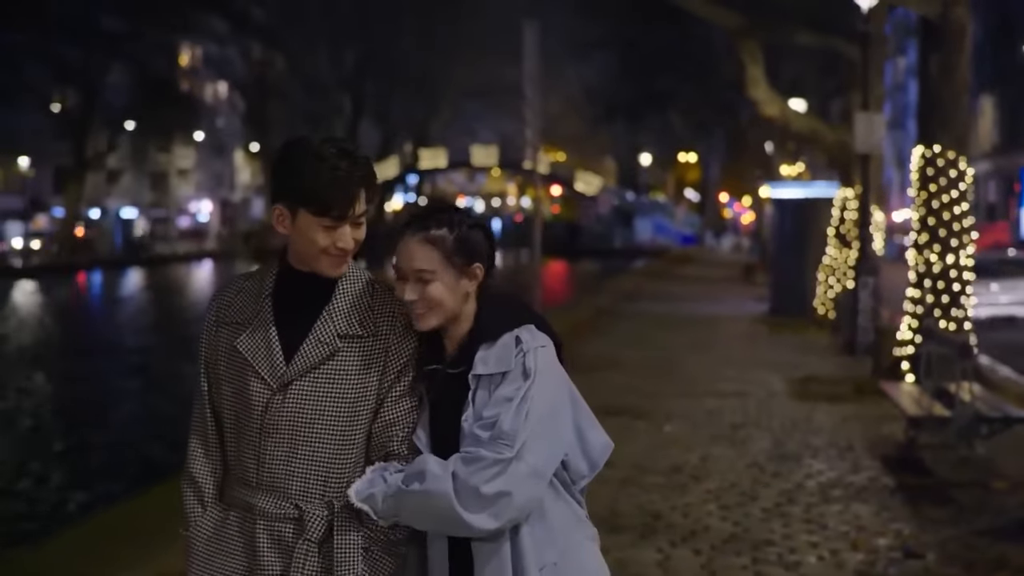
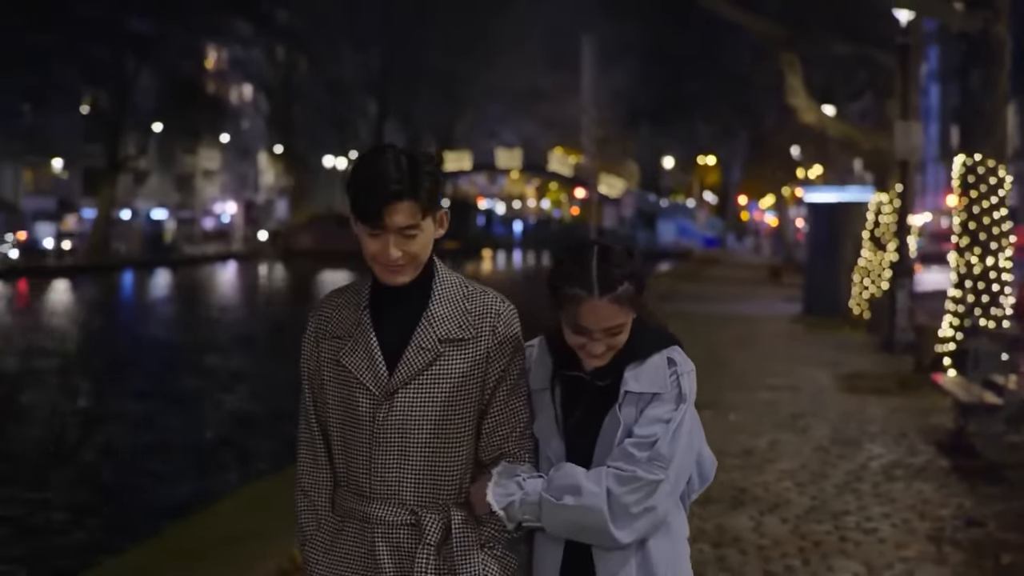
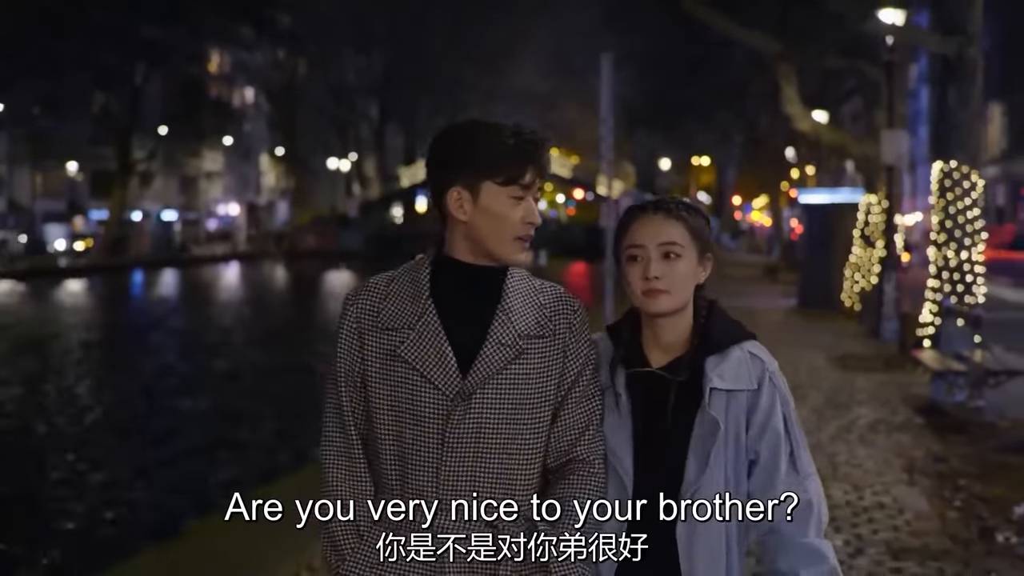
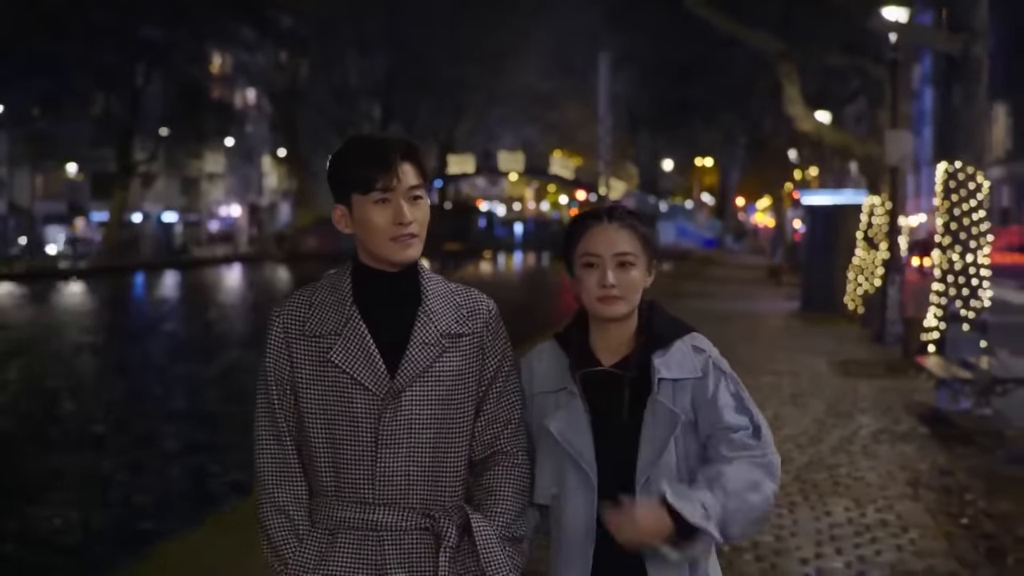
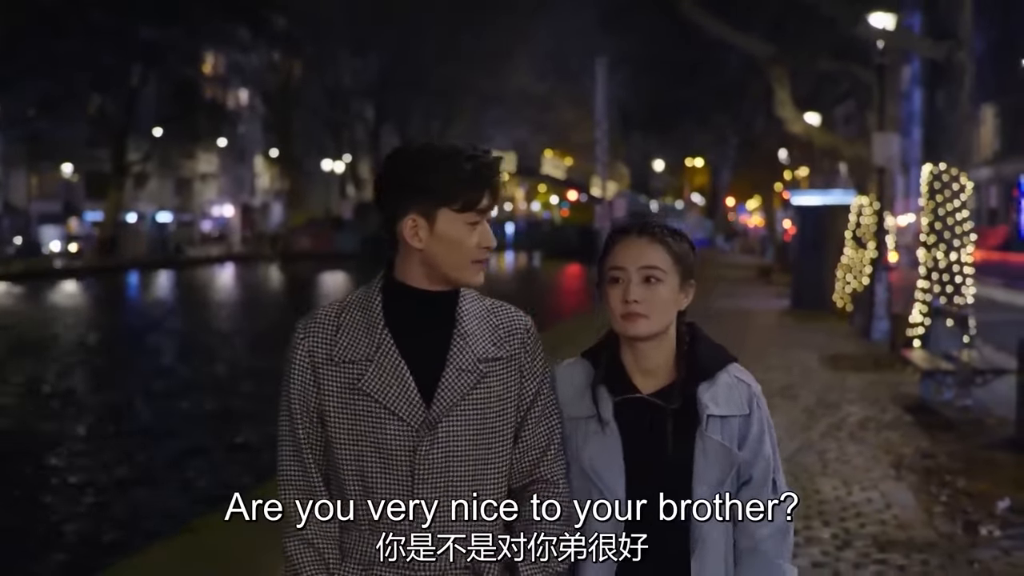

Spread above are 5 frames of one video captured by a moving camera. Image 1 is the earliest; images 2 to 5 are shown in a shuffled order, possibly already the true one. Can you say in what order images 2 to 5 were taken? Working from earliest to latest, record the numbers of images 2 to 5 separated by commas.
2, 4, 3, 5
